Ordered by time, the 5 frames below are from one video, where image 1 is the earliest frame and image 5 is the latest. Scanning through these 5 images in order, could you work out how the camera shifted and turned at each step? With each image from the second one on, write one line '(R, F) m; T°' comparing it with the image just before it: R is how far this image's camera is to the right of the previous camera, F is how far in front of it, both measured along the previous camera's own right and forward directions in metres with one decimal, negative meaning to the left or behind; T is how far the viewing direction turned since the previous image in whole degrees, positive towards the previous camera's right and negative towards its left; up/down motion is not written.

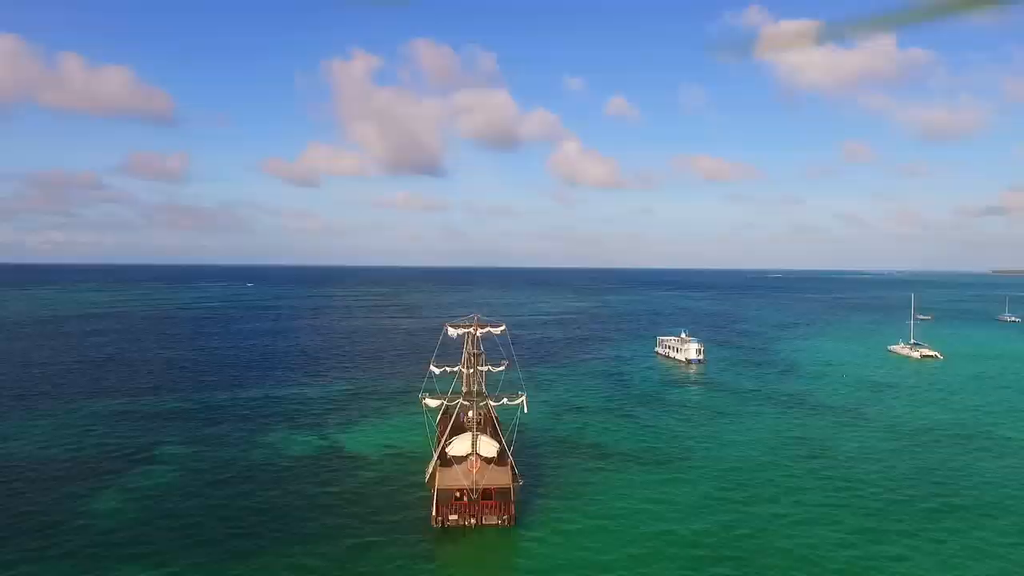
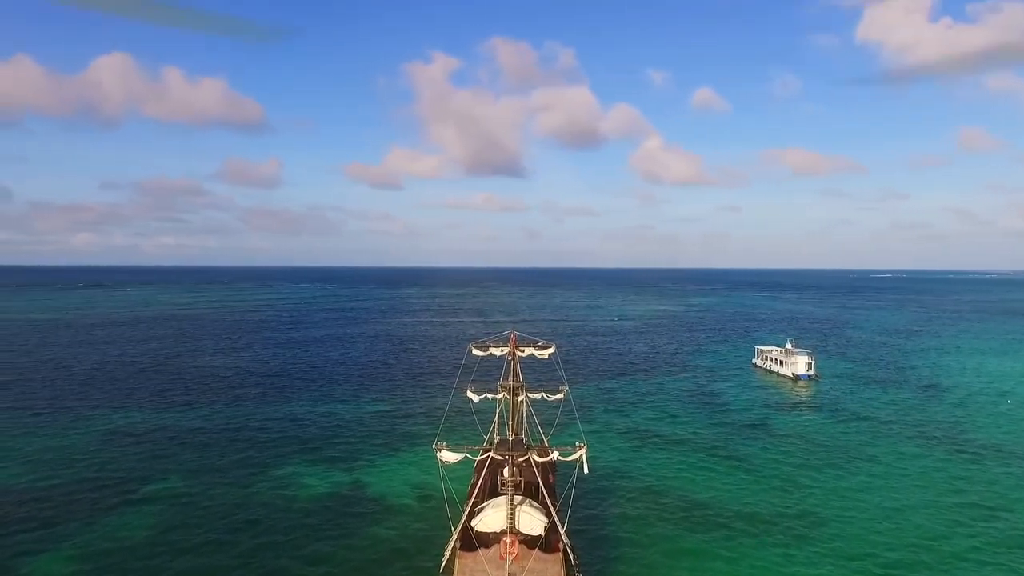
(+1.4, +13.9) m; -7°
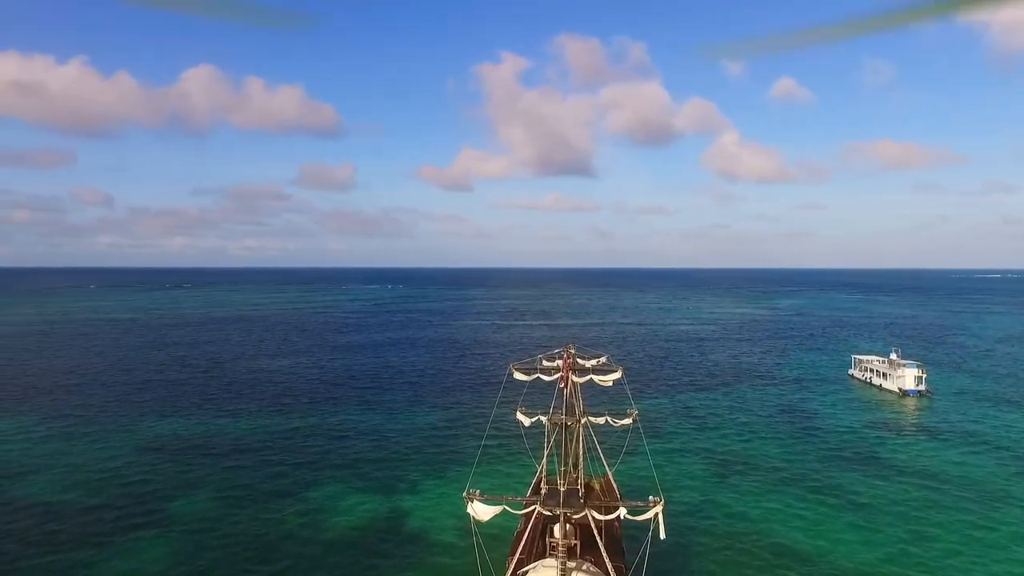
(+0.7, +7.1) m; -6°
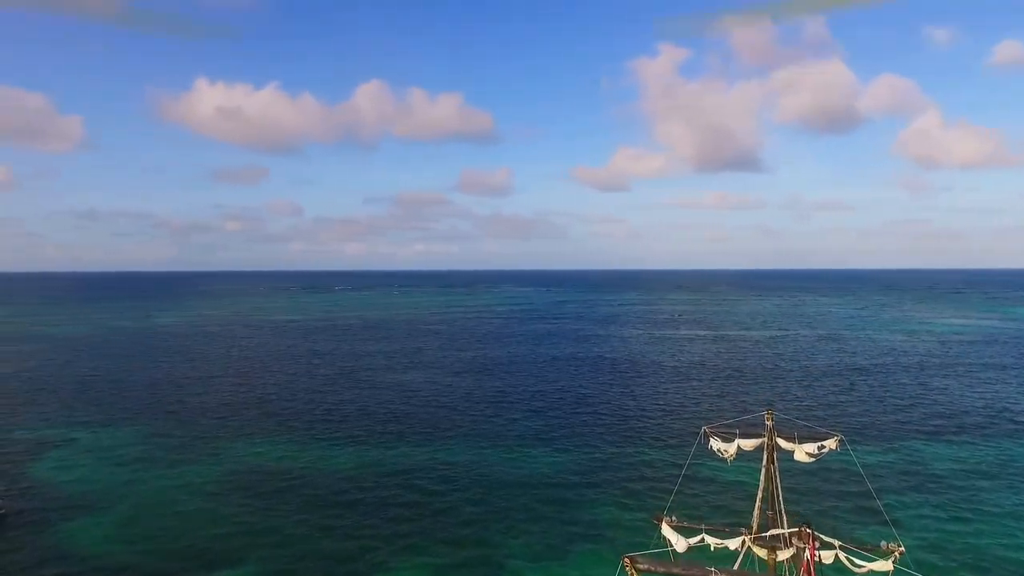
(+0.5, +15.8) m; -14°
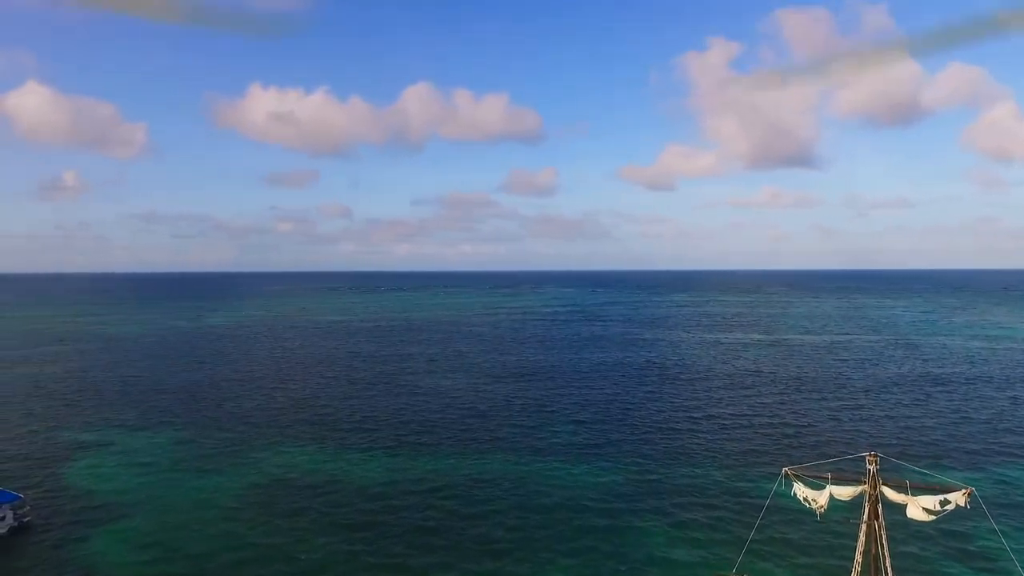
(+0.3, +3.8) m; -4°
